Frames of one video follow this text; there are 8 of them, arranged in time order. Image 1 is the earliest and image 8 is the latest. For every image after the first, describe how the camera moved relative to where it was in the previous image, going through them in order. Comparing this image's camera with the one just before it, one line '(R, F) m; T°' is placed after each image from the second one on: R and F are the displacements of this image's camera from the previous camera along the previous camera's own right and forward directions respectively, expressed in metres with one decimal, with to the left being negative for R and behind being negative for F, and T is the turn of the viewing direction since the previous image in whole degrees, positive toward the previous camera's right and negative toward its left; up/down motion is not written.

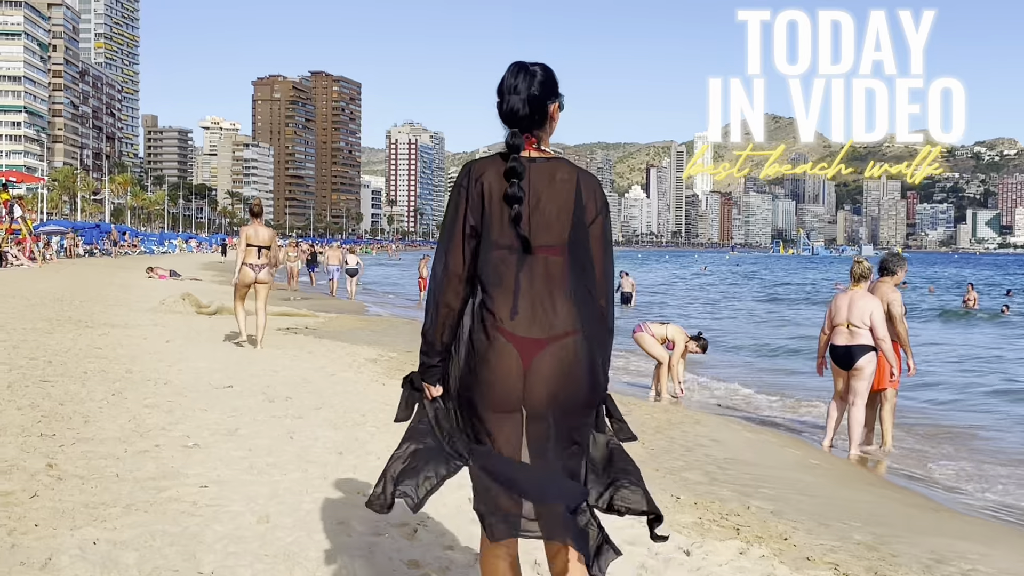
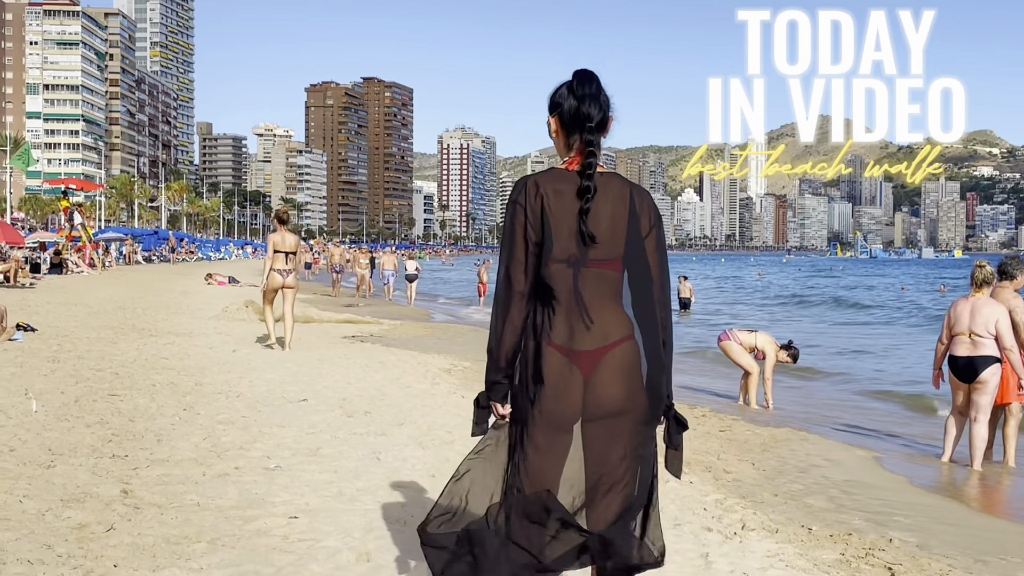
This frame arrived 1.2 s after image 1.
(-0.3, +0.5) m; -2°
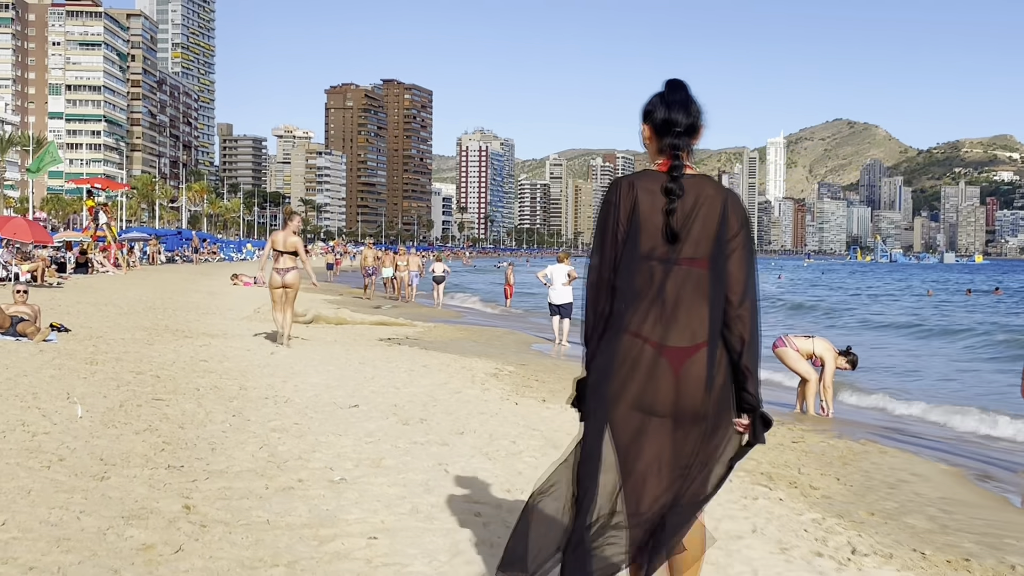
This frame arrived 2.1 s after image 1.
(-0.3, +0.4) m; -1°
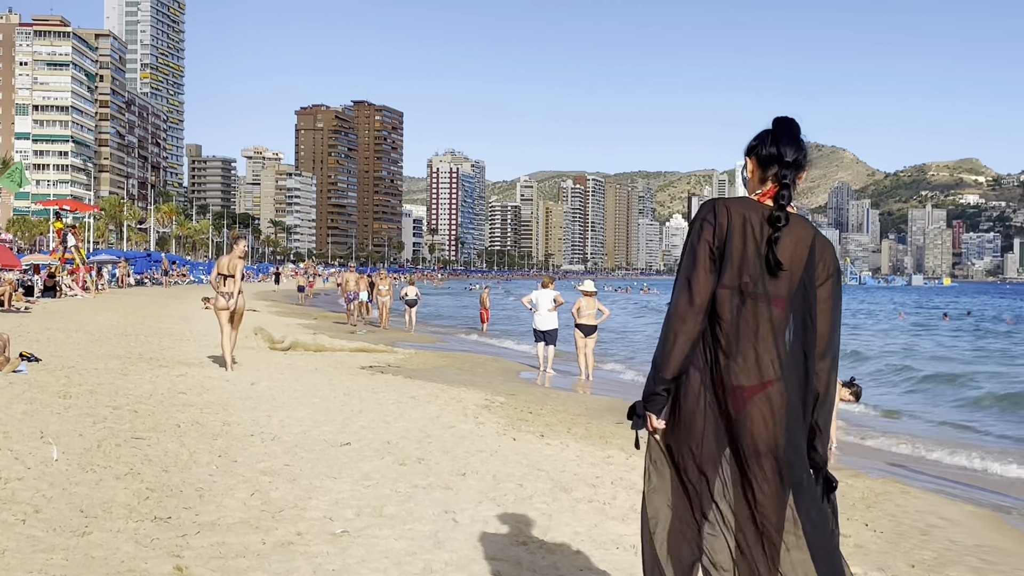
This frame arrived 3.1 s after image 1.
(-0.2, +0.4) m; +1°
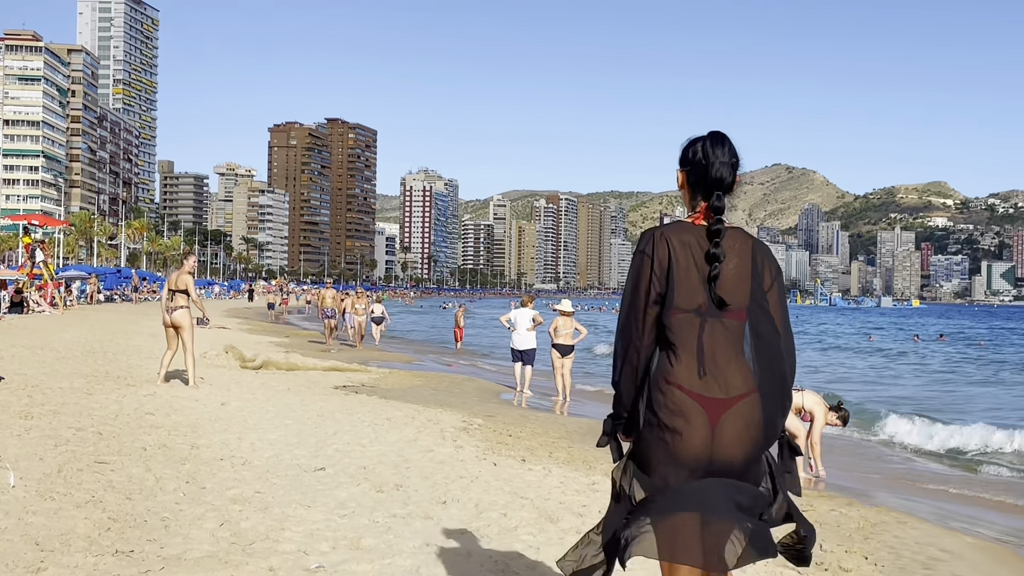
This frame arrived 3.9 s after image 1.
(-0.1, +0.3) m; +1°
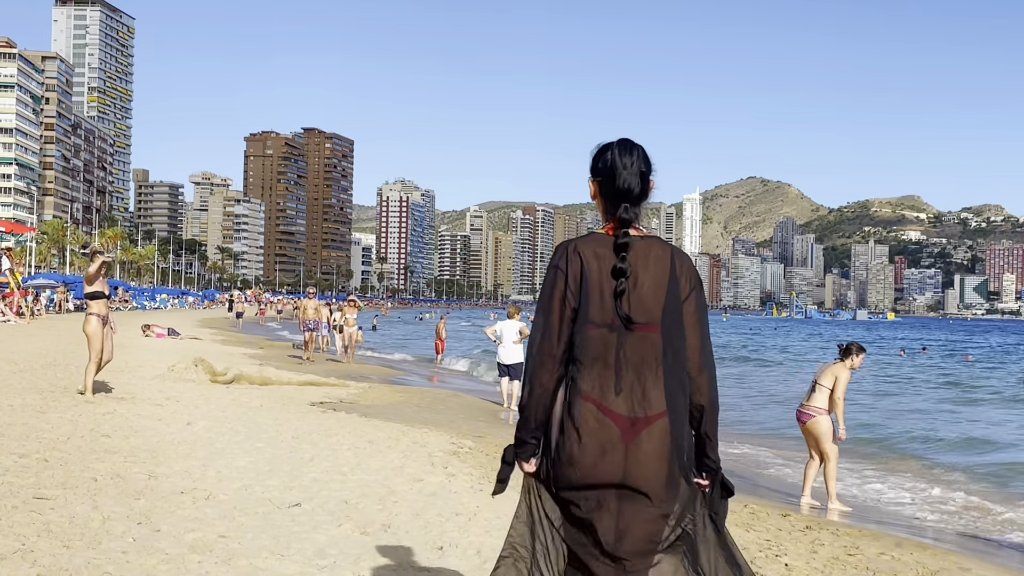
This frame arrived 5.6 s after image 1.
(-0.2, +0.9) m; +1°
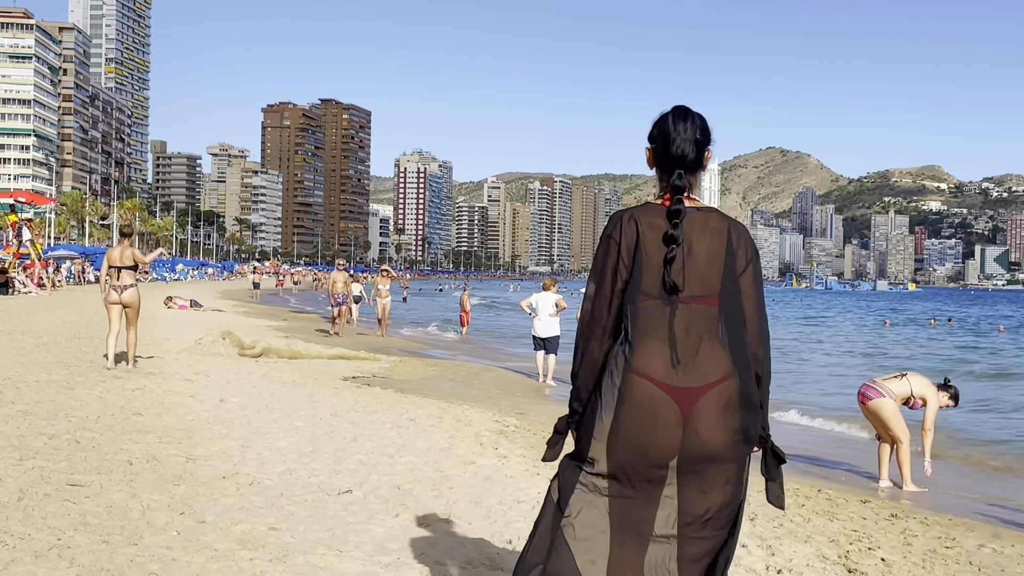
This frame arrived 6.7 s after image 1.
(-0.2, +0.5) m; -1°
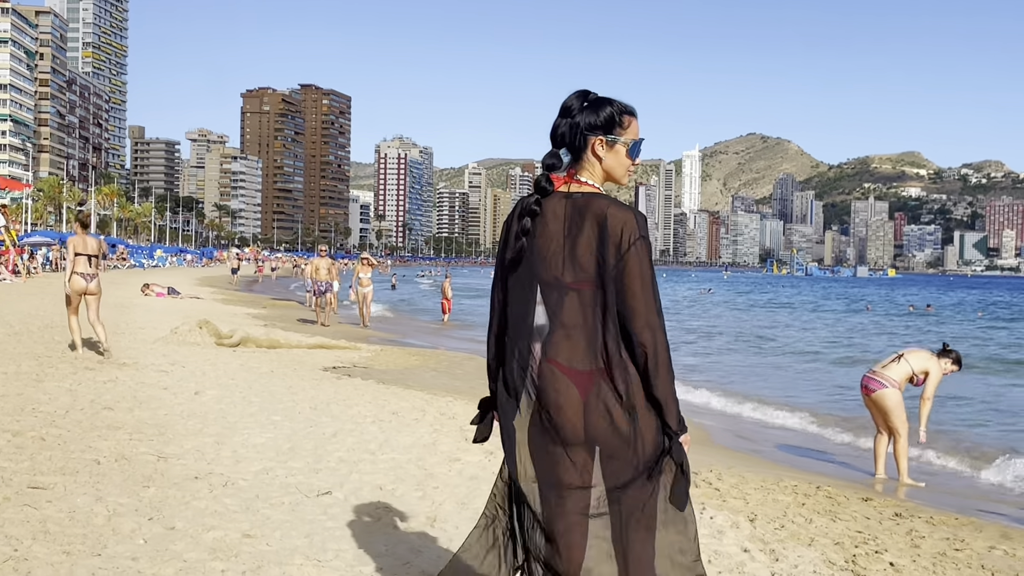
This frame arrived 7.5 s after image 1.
(0.0, +0.3) m; +1°
